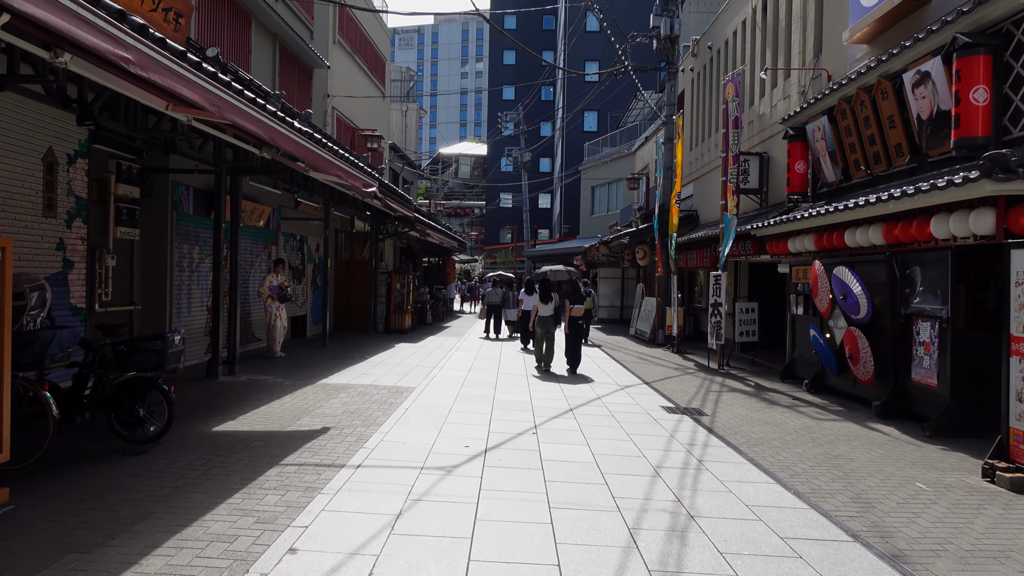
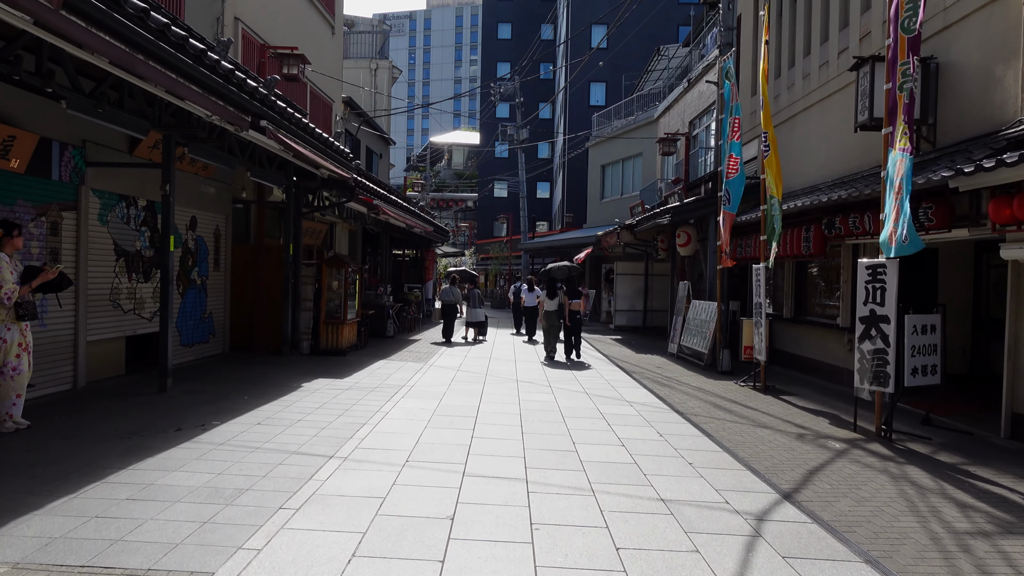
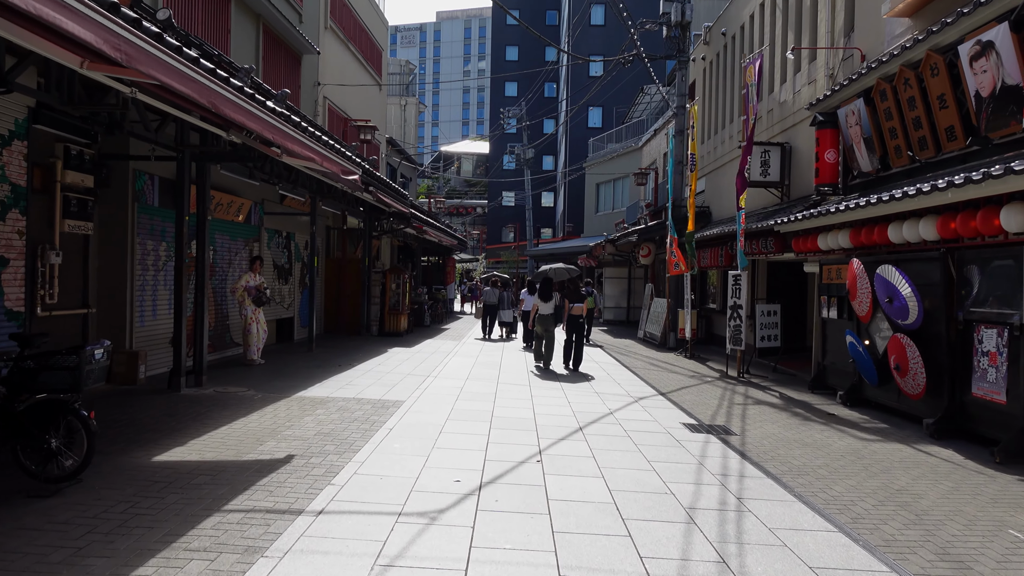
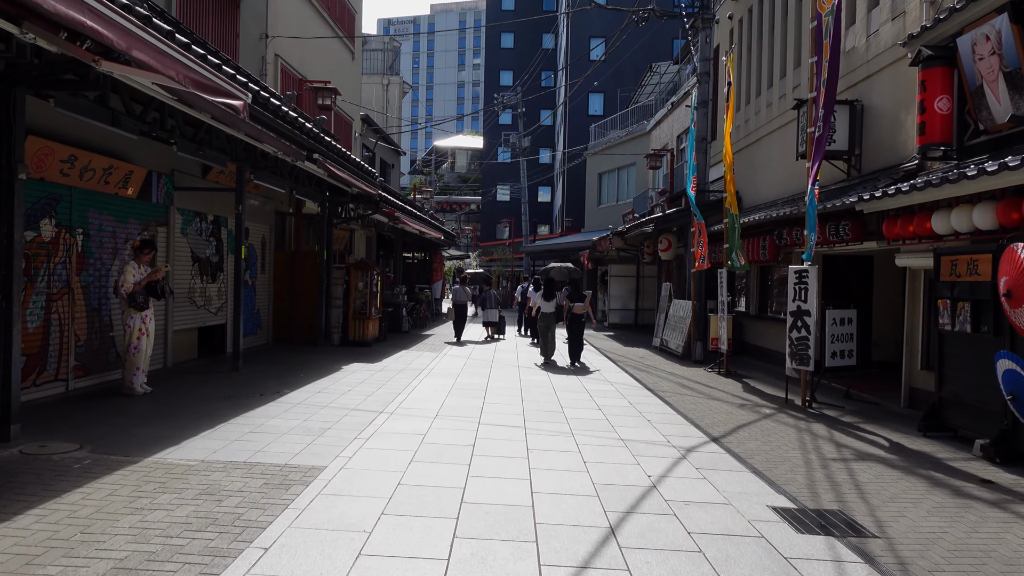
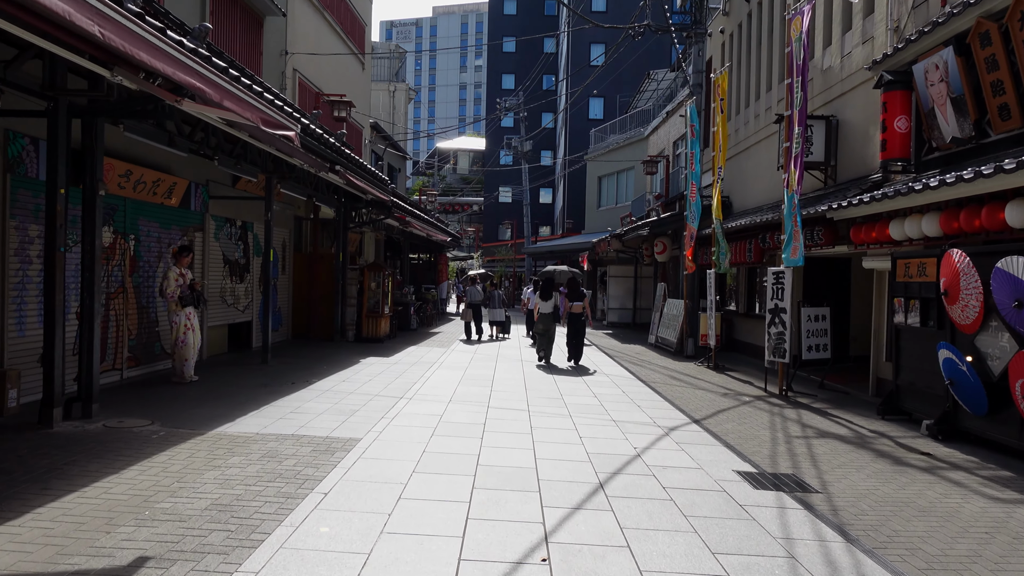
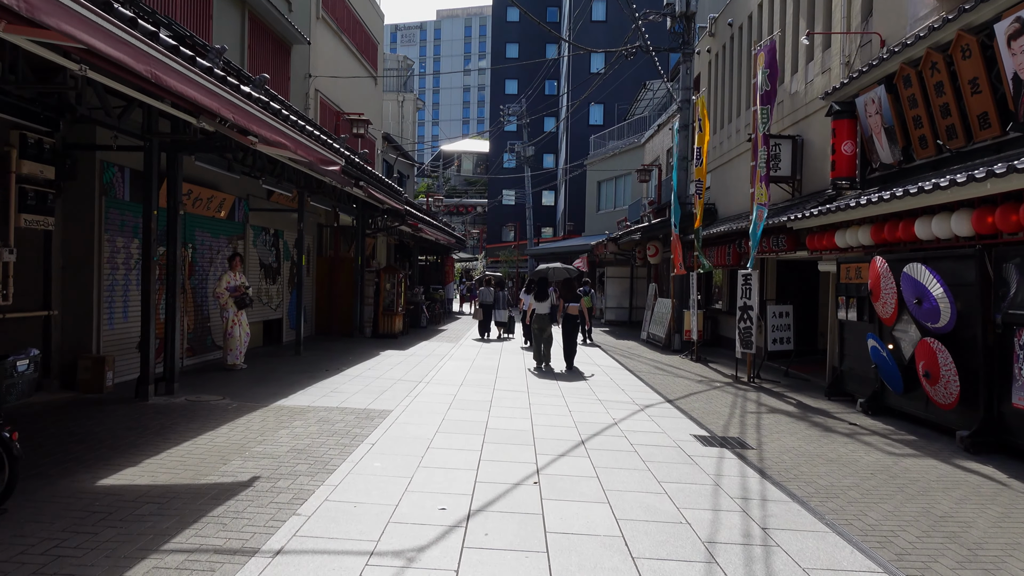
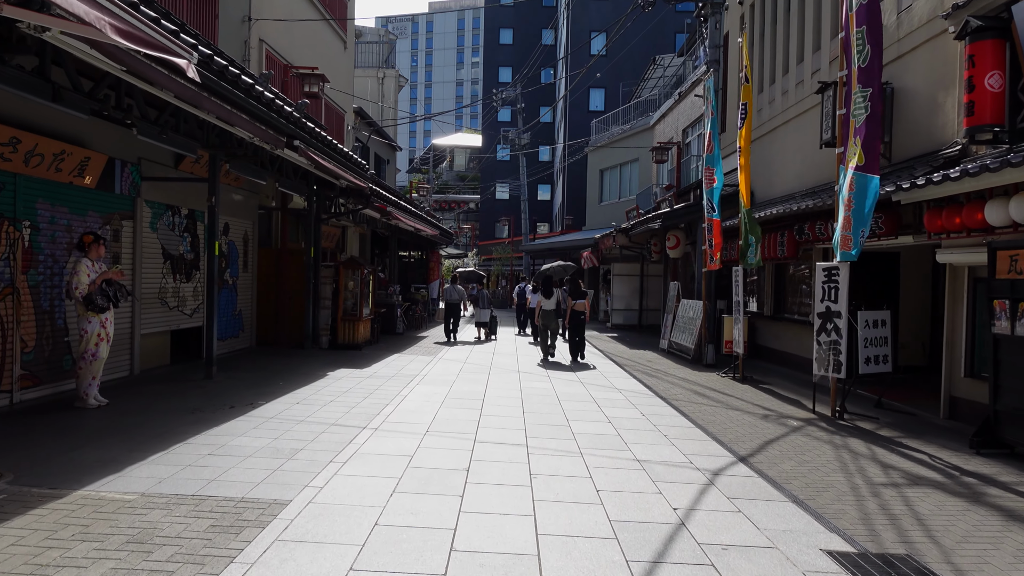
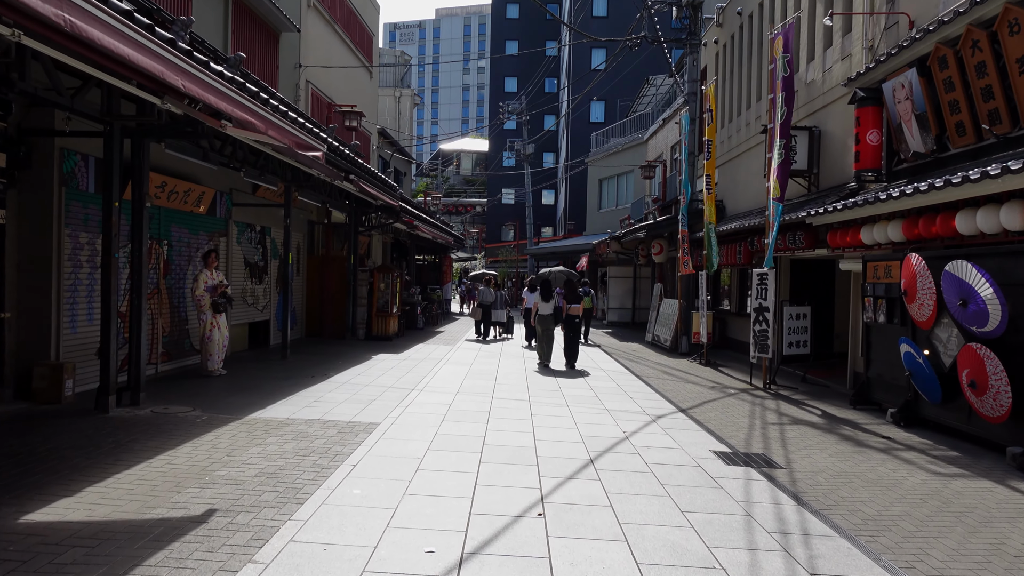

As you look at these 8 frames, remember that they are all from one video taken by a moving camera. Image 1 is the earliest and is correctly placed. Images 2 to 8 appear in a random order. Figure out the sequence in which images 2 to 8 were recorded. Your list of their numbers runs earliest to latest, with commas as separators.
3, 6, 8, 5, 4, 7, 2
